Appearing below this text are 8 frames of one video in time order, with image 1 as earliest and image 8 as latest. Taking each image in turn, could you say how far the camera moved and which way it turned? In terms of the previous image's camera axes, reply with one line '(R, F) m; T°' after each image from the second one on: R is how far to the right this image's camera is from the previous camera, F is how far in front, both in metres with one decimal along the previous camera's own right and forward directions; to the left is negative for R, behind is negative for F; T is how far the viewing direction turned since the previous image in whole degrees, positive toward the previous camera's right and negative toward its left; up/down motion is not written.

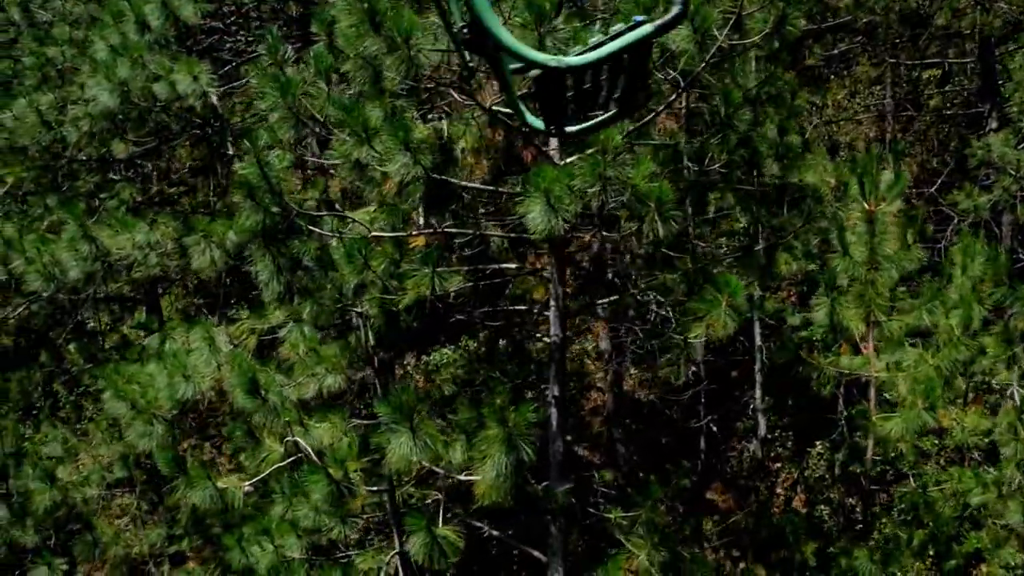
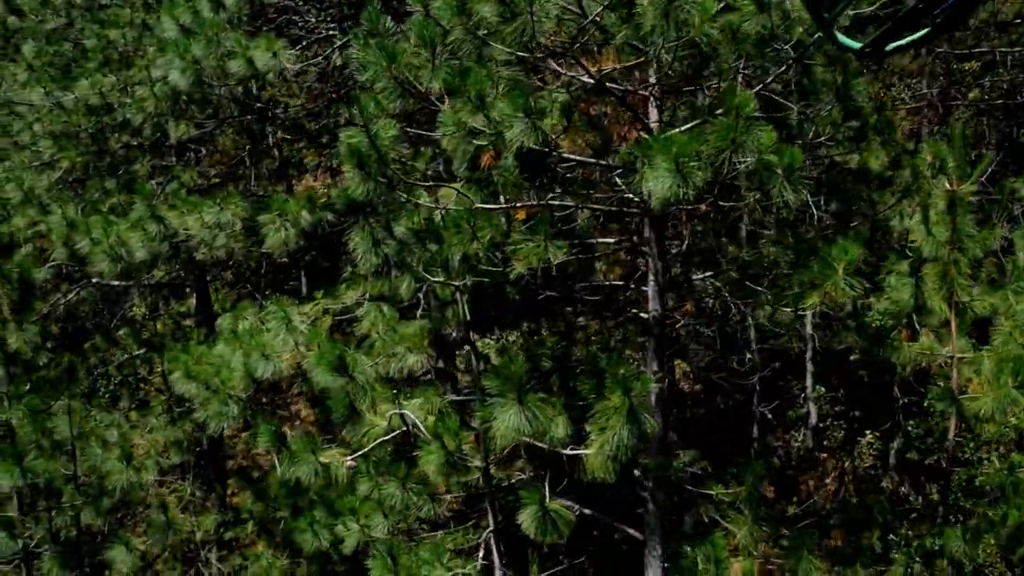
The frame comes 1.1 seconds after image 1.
(-0.5, 0.0) m; 0°
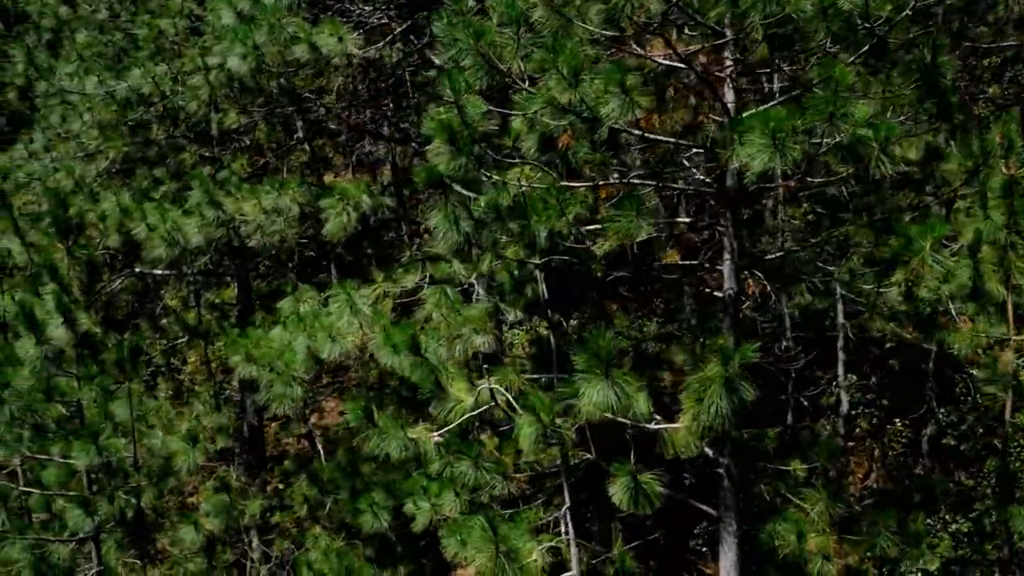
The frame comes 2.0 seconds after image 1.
(-0.4, -0.1) m; 0°
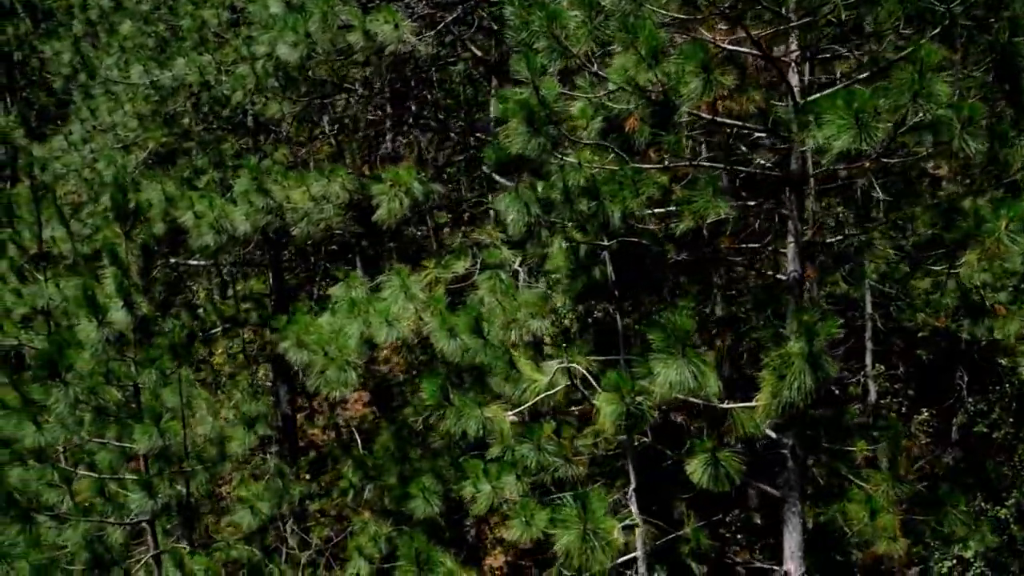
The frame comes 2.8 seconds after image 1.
(-0.4, 0.0) m; 0°
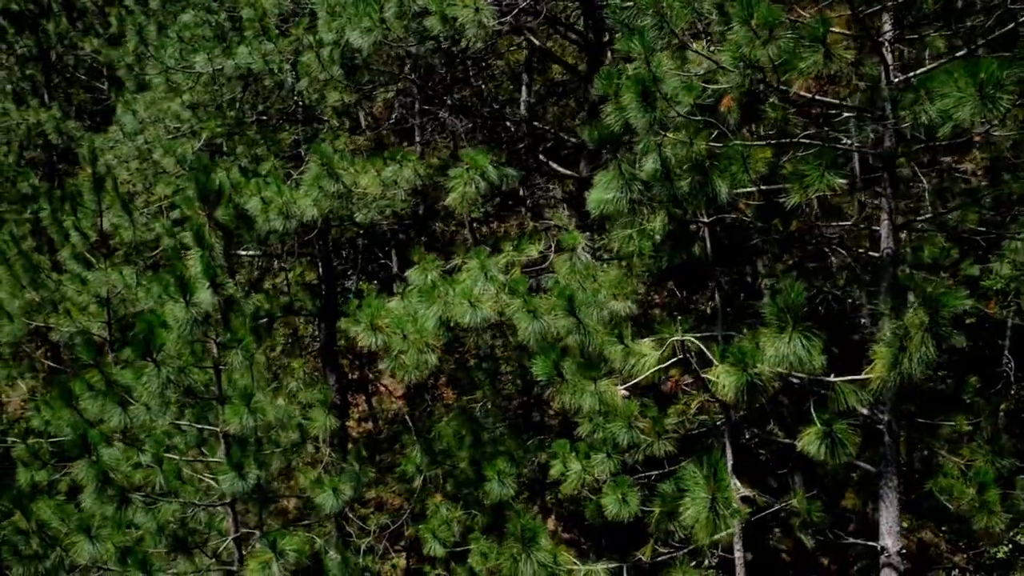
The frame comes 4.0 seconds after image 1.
(-0.6, 0.0) m; 0°
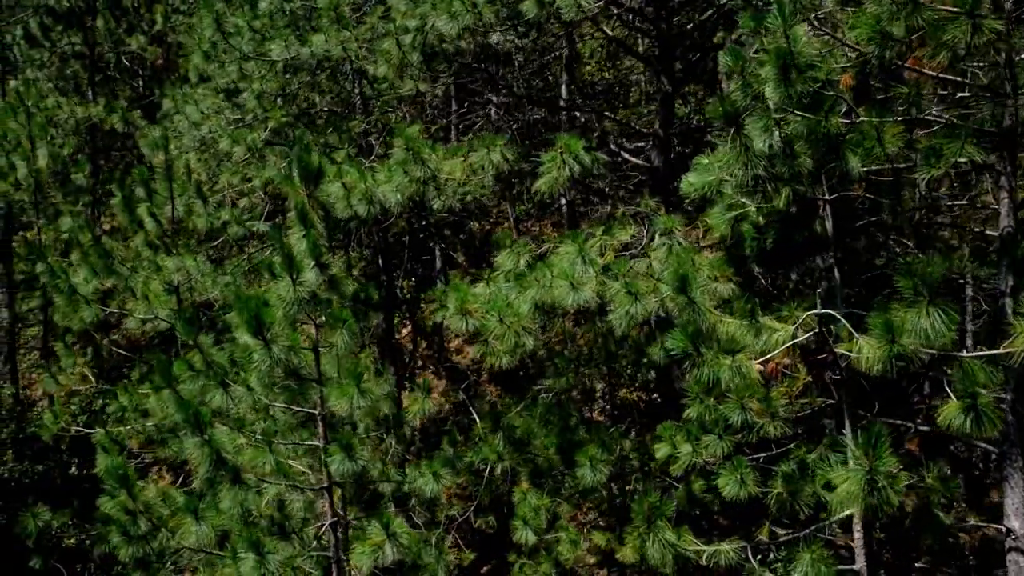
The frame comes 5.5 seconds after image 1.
(-0.7, 0.0) m; 0°
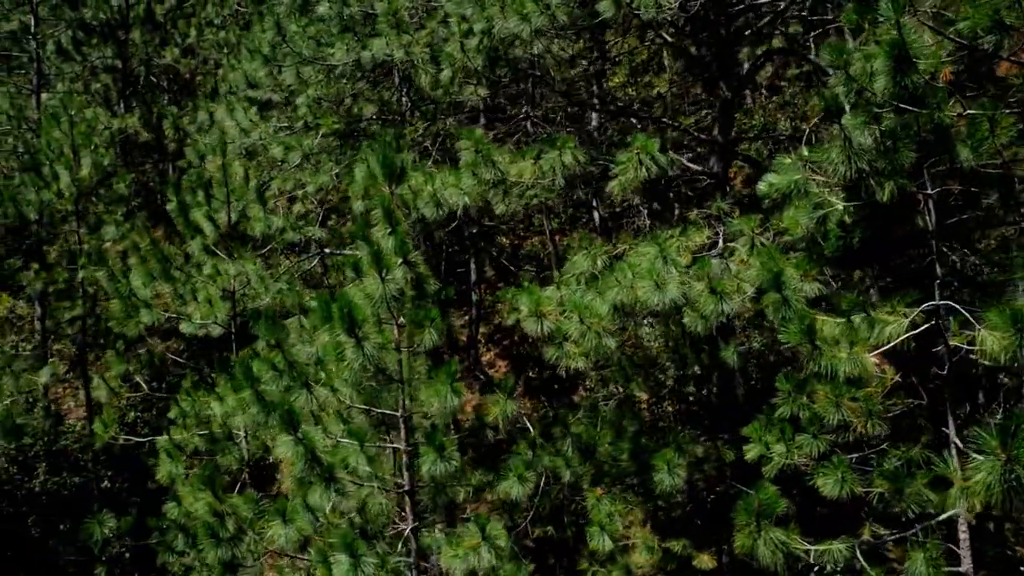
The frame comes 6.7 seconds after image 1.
(-0.6, +0.1) m; 0°
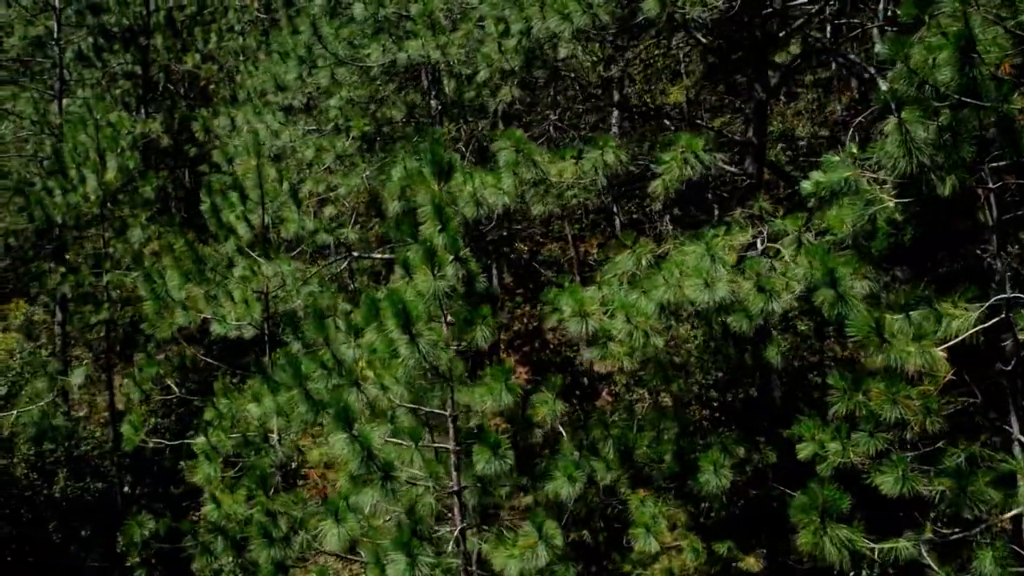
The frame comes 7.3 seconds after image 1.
(-0.3, 0.0) m; 0°
